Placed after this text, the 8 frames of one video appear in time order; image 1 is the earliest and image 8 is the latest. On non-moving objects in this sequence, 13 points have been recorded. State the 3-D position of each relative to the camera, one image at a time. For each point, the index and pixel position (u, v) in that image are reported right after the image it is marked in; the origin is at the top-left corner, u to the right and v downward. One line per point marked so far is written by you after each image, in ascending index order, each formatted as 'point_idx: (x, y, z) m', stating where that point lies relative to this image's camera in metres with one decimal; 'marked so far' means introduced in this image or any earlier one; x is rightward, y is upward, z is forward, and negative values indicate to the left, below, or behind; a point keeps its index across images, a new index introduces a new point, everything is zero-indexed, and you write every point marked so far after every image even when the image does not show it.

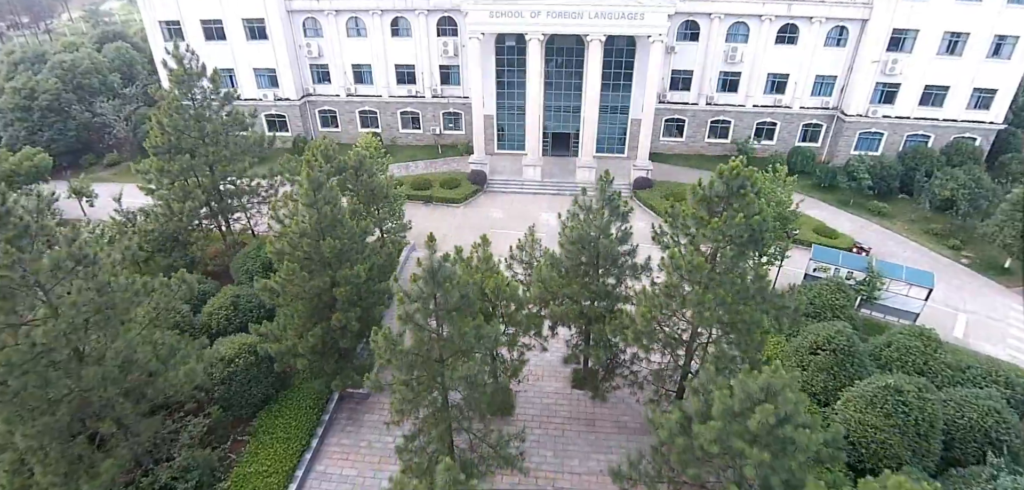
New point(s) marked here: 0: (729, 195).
0: (+5.1, +1.2, +11.3) m
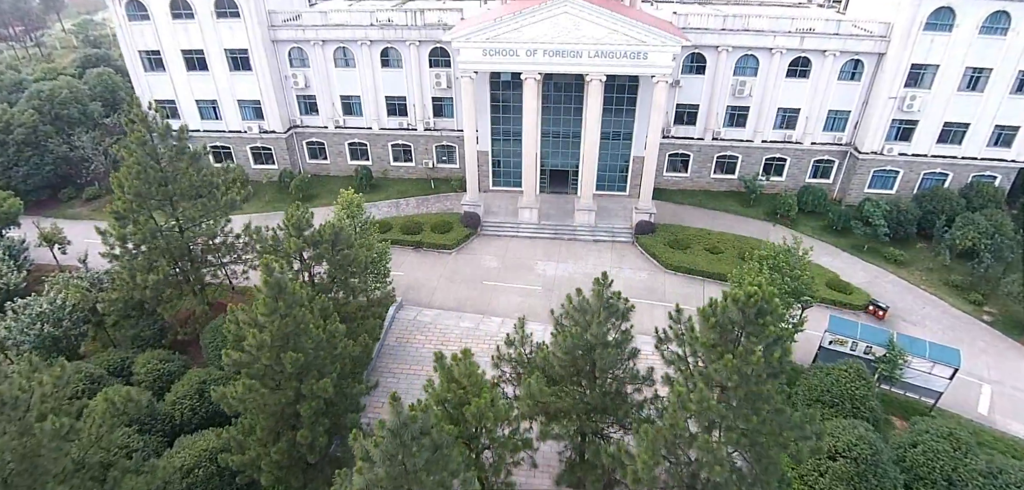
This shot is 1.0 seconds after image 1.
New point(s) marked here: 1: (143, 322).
0: (+4.7, -1.6, +9.8) m
1: (-14.3, -3.0, +18.8) m
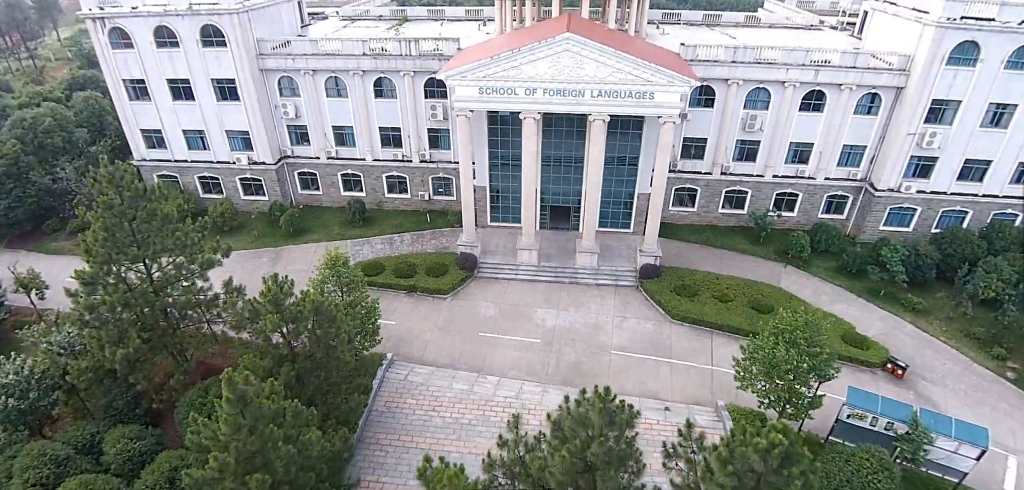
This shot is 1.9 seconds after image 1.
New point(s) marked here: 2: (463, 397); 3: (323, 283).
0: (+4.5, -4.0, +8.6) m
1: (-14.4, -5.3, +17.7) m
2: (-1.9, -6.1, +19.4) m
3: (-7.2, -1.4, +18.3) m
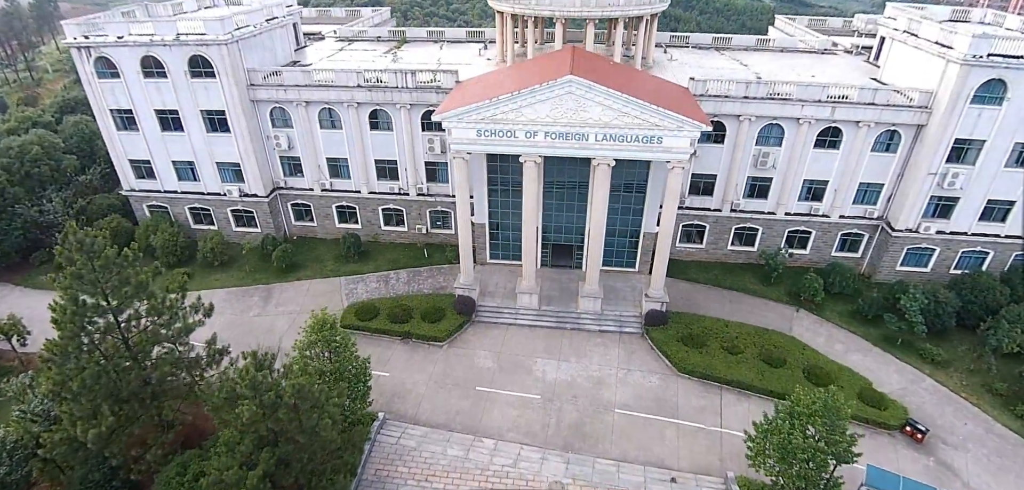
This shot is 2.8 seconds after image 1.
0: (+4.4, -6.4, +7.5) m
1: (-14.5, -7.5, +16.7) m
2: (-2.0, -8.3, +18.4) m
3: (-7.3, -3.7, +17.3) m
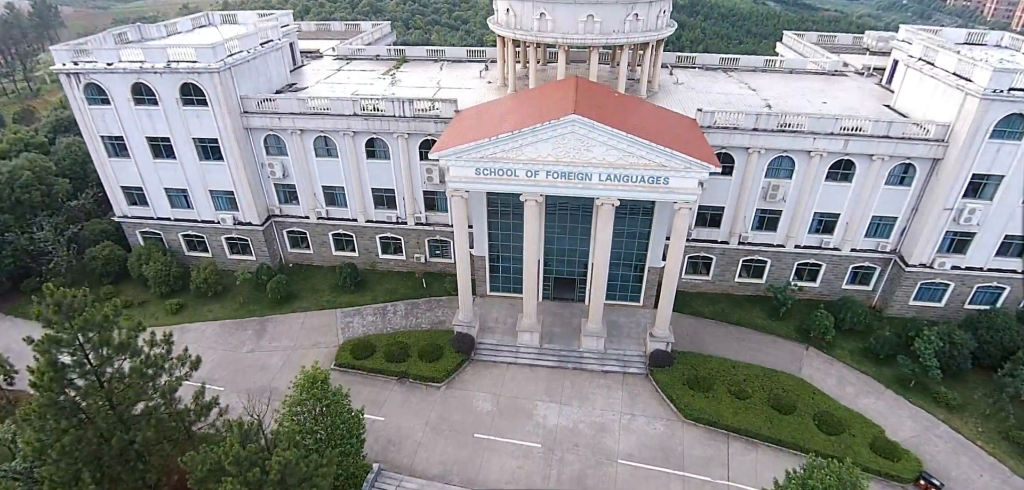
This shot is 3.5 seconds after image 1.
0: (+4.3, -8.3, +6.8) m
1: (-14.6, -9.3, +16.1) m
2: (-2.1, -10.1, +17.7) m
3: (-7.3, -5.5, +16.6) m
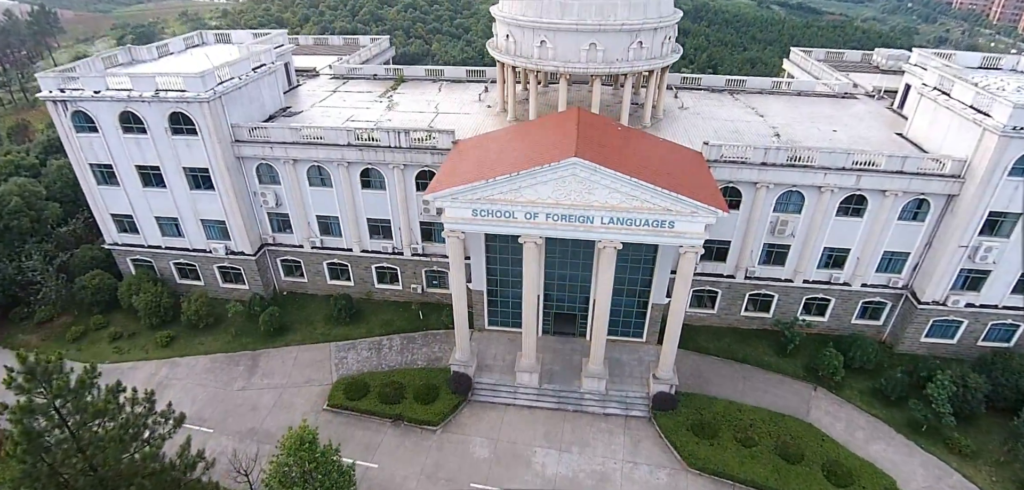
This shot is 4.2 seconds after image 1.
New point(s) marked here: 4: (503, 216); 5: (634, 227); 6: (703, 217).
0: (+4.1, -10.2, +6.0) m
1: (-14.7, -11.1, +15.4) m
2: (-2.2, -11.9, +17.0) m
3: (-7.4, -7.3, +15.9) m
4: (-0.4, +1.2, +19.8) m
5: (+4.8, +0.8, +19.2) m
6: (+7.3, +1.1, +18.6) m
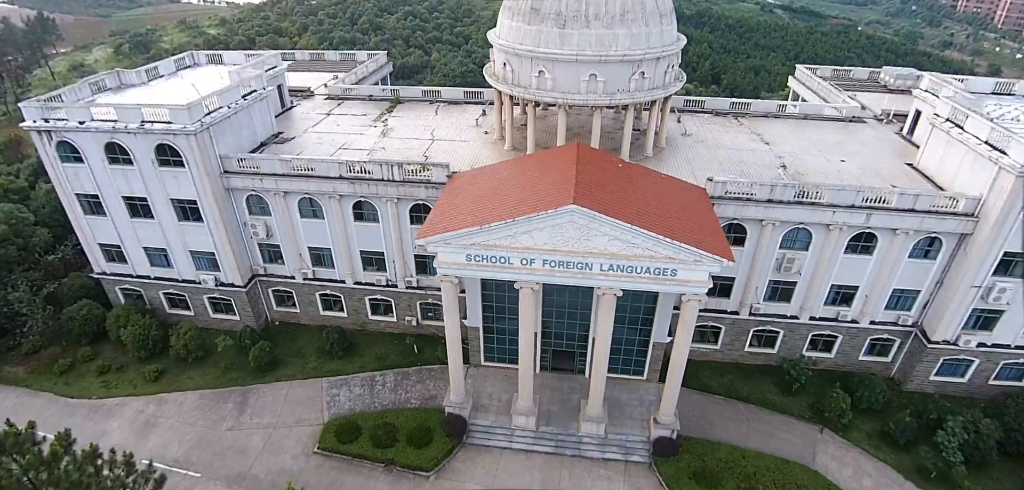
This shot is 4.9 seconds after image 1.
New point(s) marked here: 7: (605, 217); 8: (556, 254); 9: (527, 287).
0: (+3.9, -12.1, +5.3) m
1: (-14.9, -12.8, +14.8) m
2: (-2.4, -13.7, +16.3) m
3: (-7.6, -9.1, +15.2) m
4: (-0.5, -0.6, +19.0) m
5: (+4.7, -1.0, +18.4) m
6: (+7.1, -0.7, +17.8) m
7: (+3.3, +1.0, +17.3) m
8: (+1.7, -0.3, +18.4) m
9: (+0.6, -1.6, +19.6) m
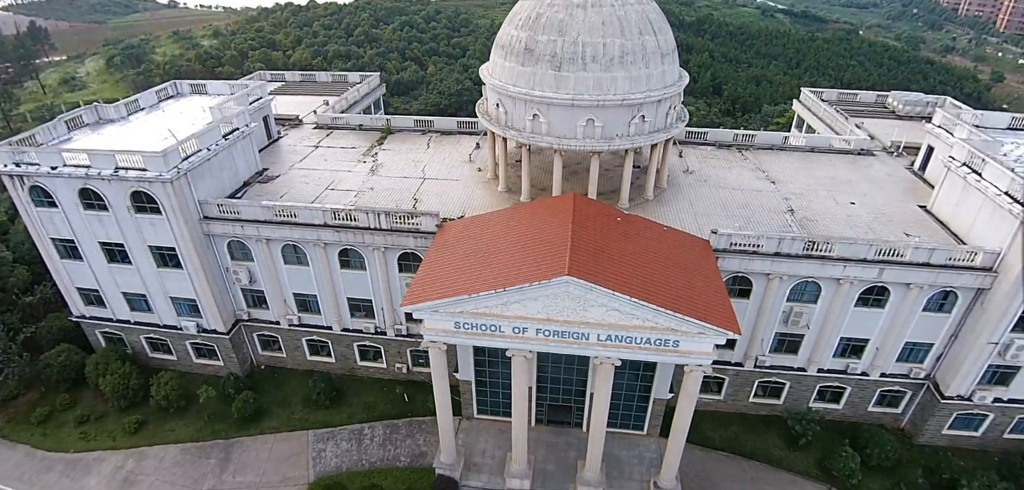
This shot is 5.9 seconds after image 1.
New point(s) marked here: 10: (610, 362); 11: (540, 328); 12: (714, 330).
0: (+3.5, -14.6, +4.3) m
1: (-15.2, -15.3, +13.8) m
2: (-2.7, -16.2, +15.3) m
3: (-7.9, -11.5, +14.2) m
4: (-0.9, -3.0, +17.9) m
5: (+4.3, -3.5, +17.3) m
6: (+6.8, -3.2, +16.7) m
7: (+3.0, -1.4, +16.1) m
8: (+1.4, -2.8, +17.3) m
9: (+0.3, -4.1, +18.5) m
10: (+3.6, -4.2, +18.1) m
11: (+1.0, -2.9, +17.4) m
12: (+6.8, -2.9, +16.4) m
